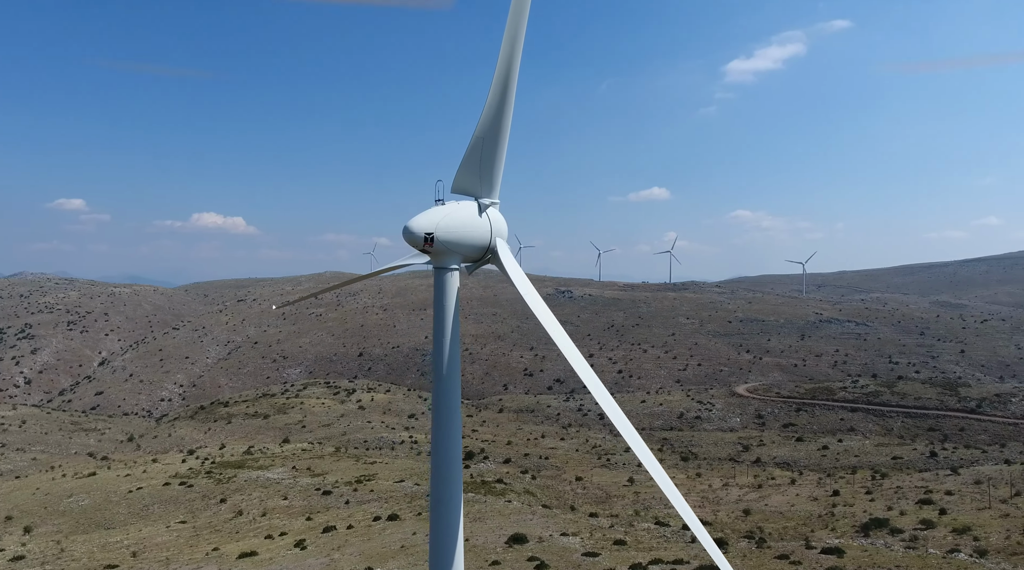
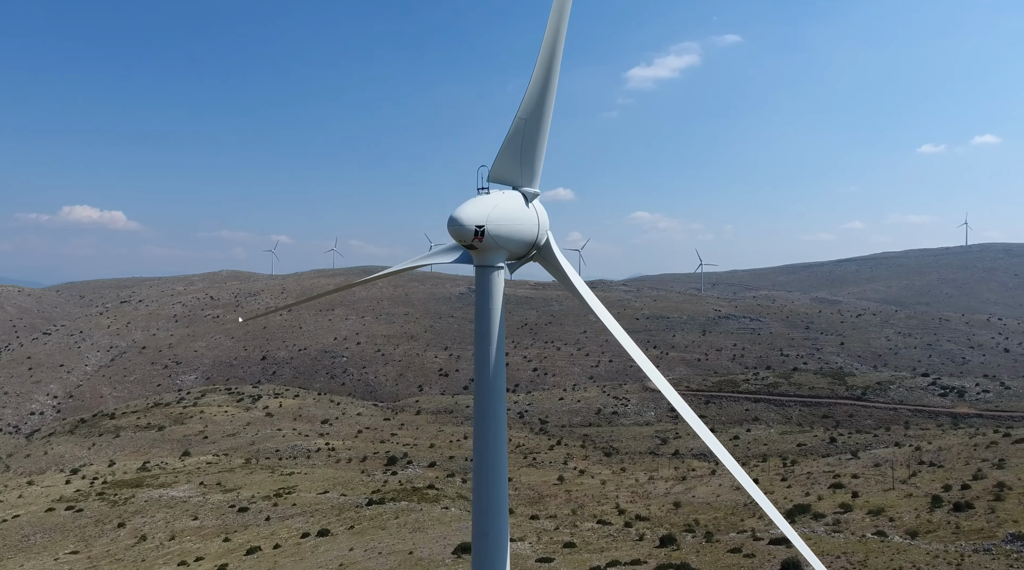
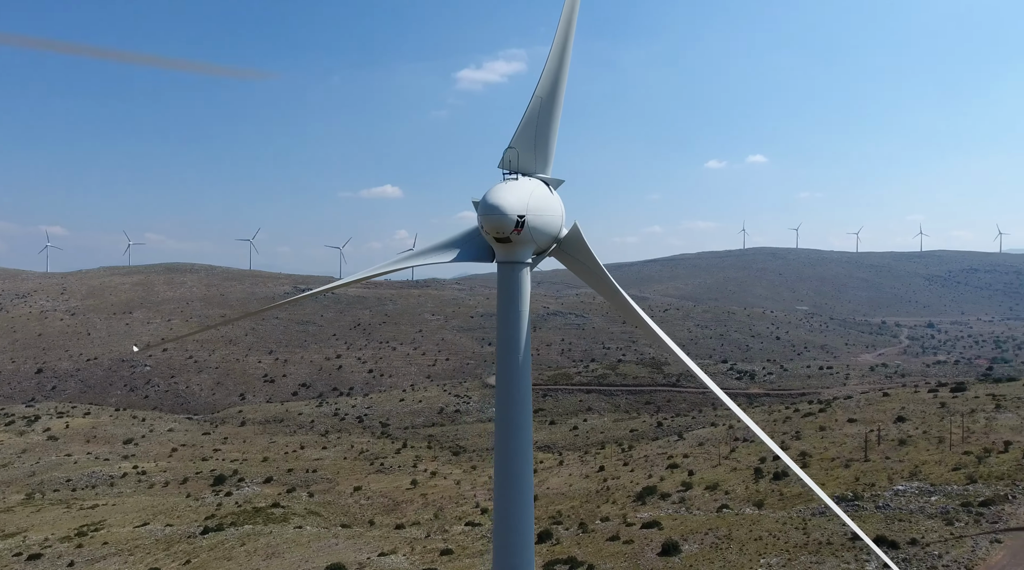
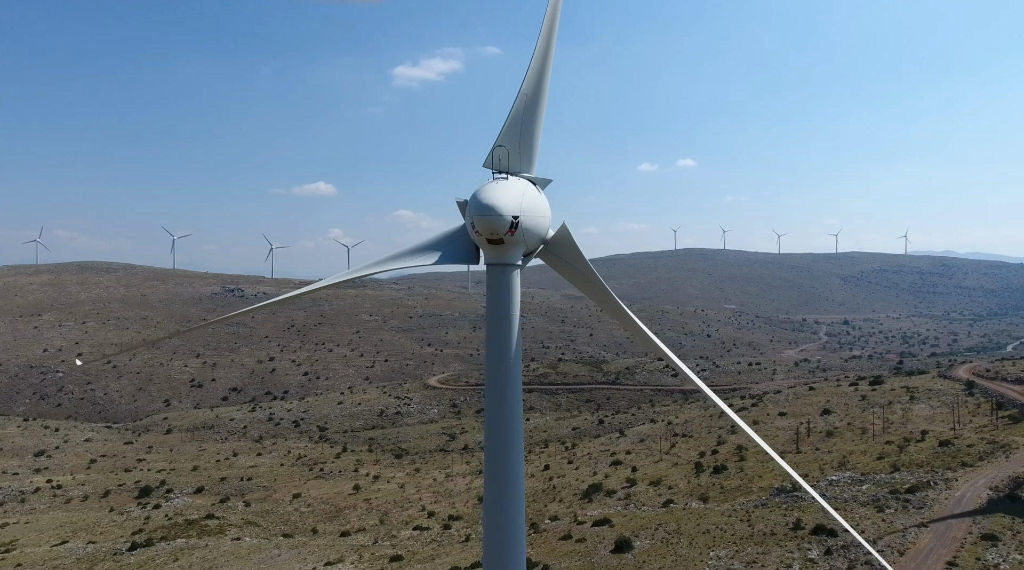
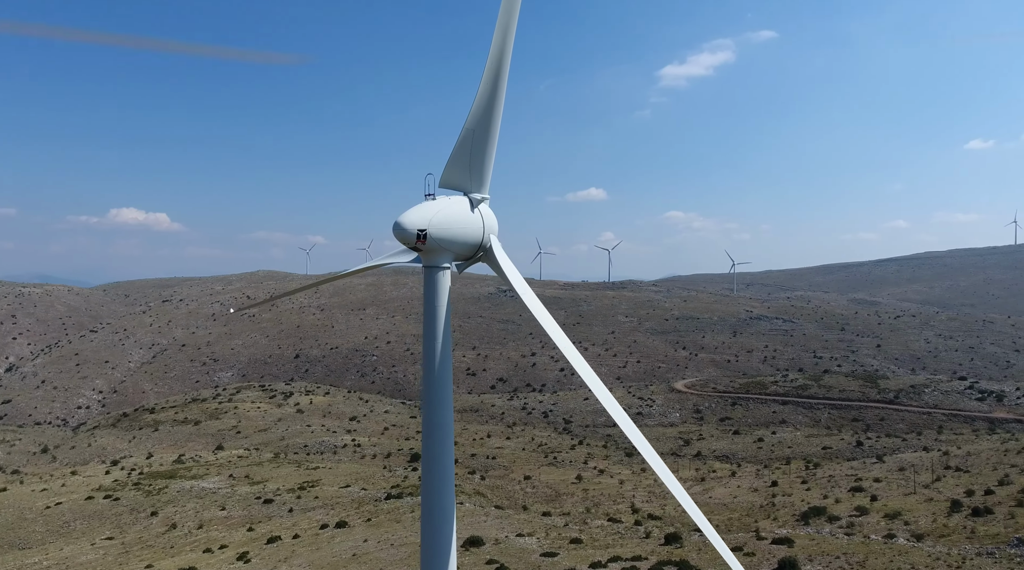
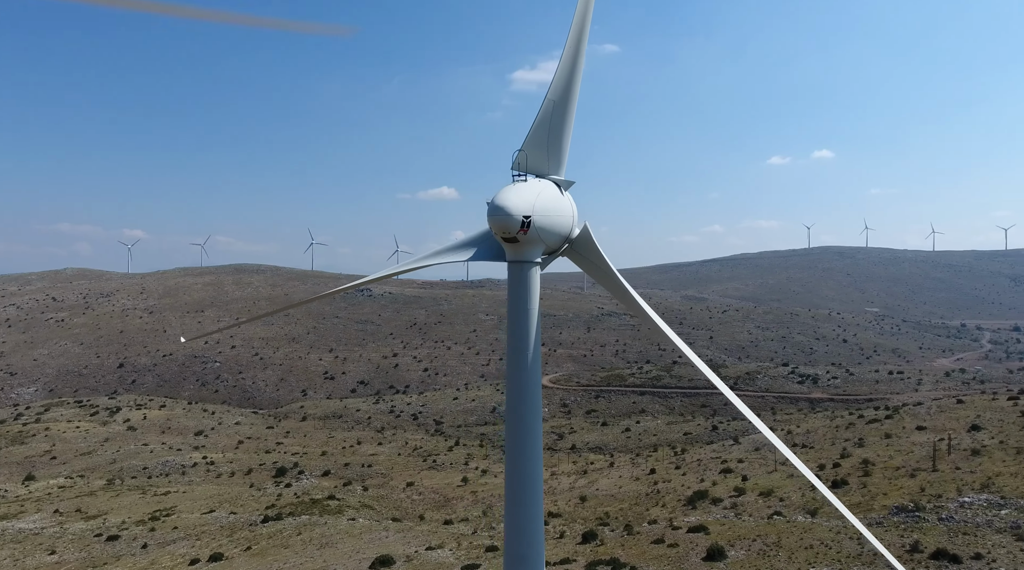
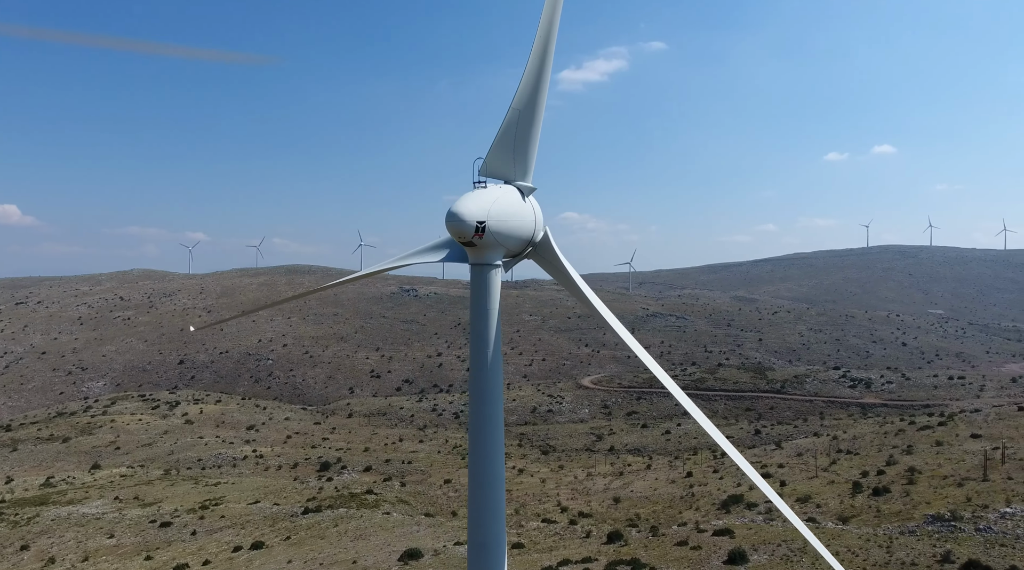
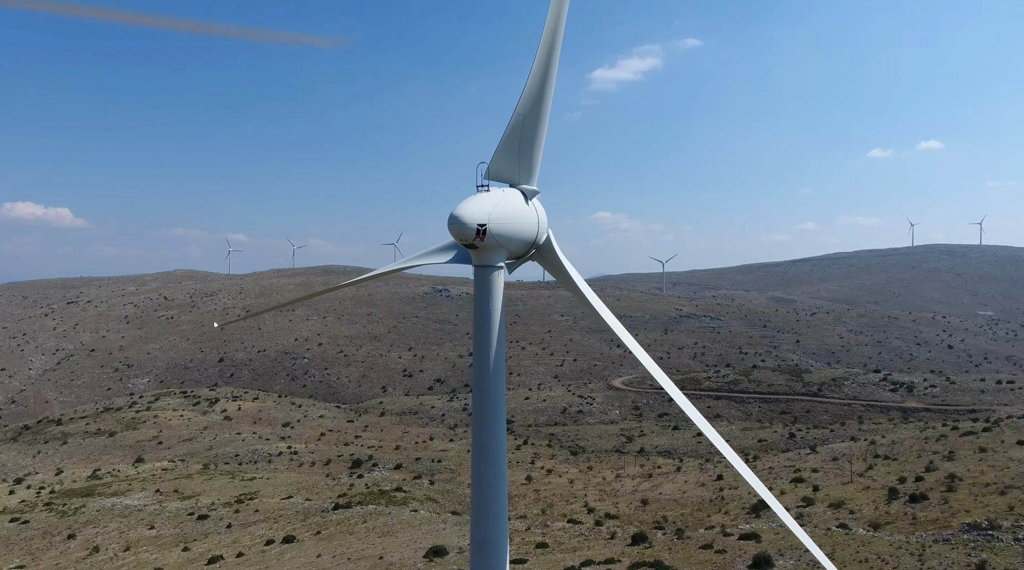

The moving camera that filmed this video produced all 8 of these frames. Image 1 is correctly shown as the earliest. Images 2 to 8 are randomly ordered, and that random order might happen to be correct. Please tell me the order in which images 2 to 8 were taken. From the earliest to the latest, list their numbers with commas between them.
5, 2, 8, 7, 6, 3, 4
